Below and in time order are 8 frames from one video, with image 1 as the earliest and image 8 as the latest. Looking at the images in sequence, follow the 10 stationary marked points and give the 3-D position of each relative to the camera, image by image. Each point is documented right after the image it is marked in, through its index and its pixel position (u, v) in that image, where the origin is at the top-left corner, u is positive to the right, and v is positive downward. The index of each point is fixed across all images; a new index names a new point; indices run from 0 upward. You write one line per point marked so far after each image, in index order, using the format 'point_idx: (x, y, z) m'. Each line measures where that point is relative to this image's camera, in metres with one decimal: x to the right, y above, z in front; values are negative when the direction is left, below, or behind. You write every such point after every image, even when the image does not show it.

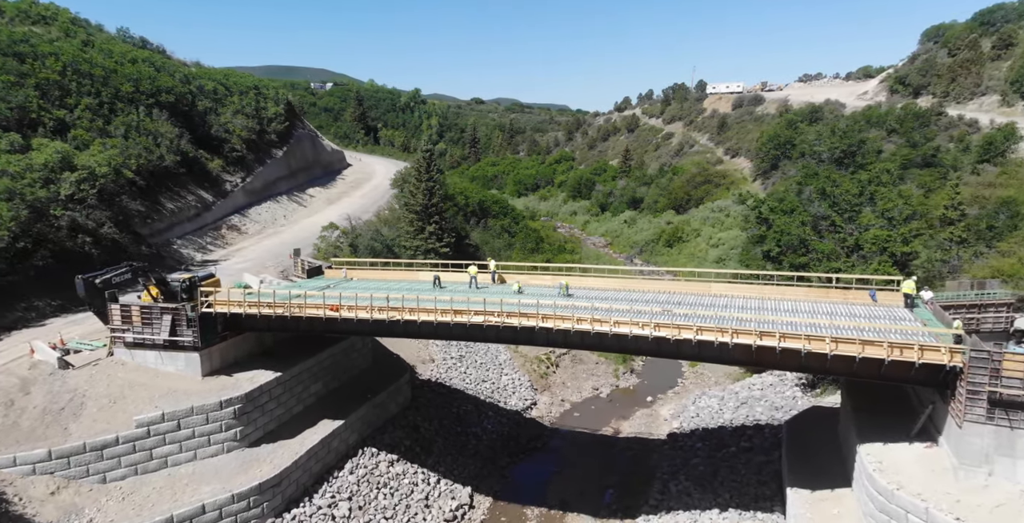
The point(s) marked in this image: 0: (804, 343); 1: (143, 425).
0: (+7.4, -2.1, +13.7) m
1: (-11.4, -5.0, +17.2) m
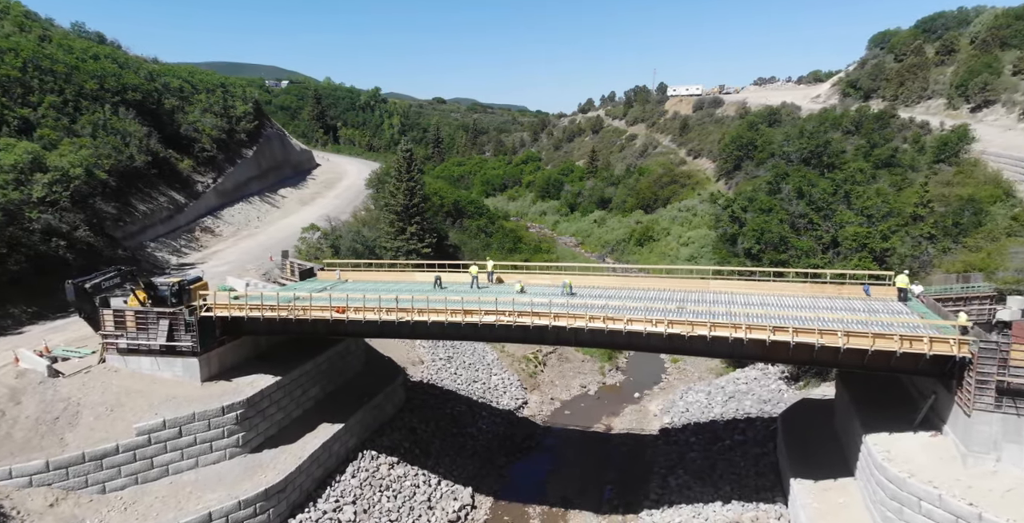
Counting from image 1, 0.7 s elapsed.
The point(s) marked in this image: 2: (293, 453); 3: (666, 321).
0: (+7.9, -2.0, +14.1) m
1: (-11.1, -5.1, +16.7) m
2: (-7.8, -6.8, +19.7) m
3: (+4.5, -1.7, +15.6) m
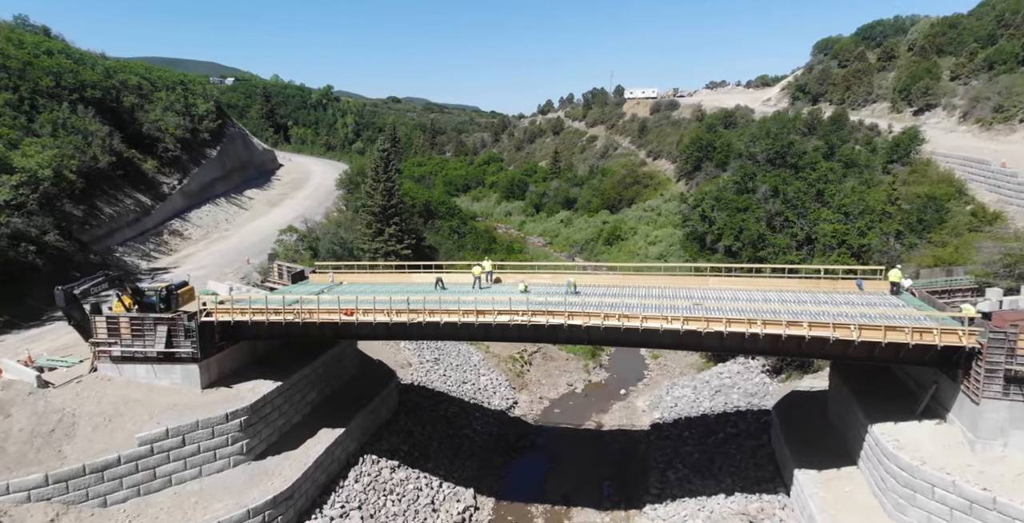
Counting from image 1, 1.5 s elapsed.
0: (+8.5, -1.8, +14.6) m
1: (-10.6, -5.2, +16.0) m
2: (-7.5, -6.9, +19.3) m
3: (+4.9, -1.6, +15.9) m
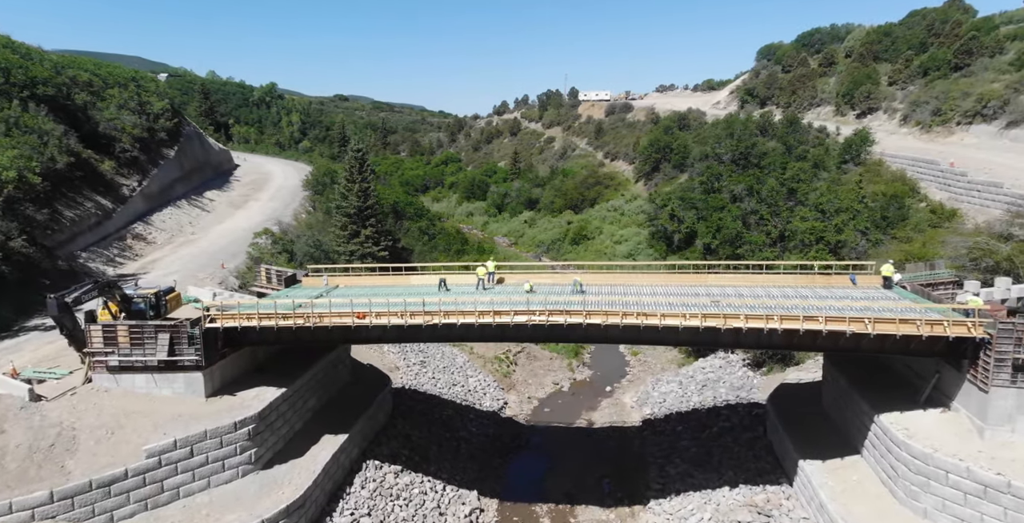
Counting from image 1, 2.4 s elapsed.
0: (+9.1, -1.7, +15.1) m
1: (-10.0, -5.4, +15.4) m
2: (-7.0, -7.0, +18.8) m
3: (+5.5, -1.6, +16.2) m
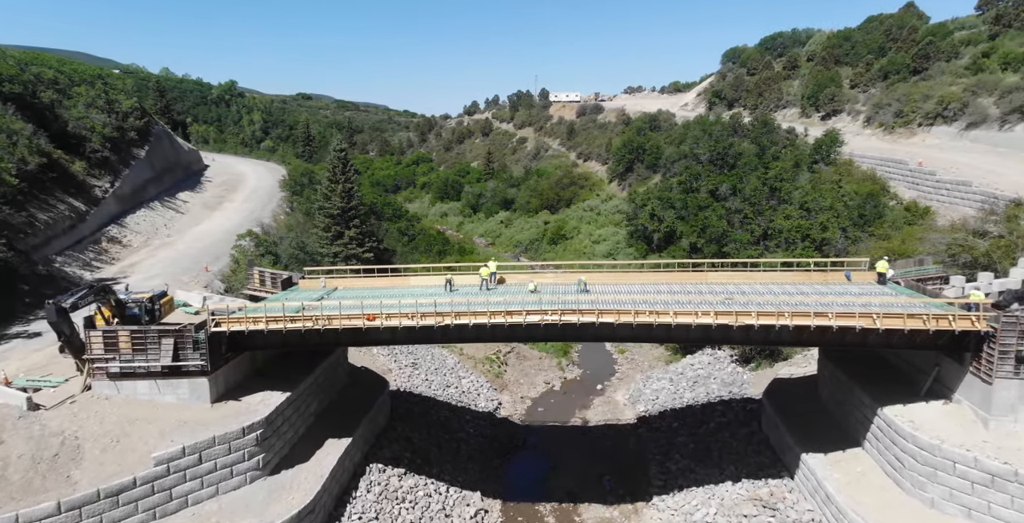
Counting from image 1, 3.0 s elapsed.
0: (+9.5, -1.7, +15.5) m
1: (-9.5, -5.5, +15.0) m
2: (-6.7, -7.0, +18.5) m
3: (+5.9, -1.5, +16.4) m
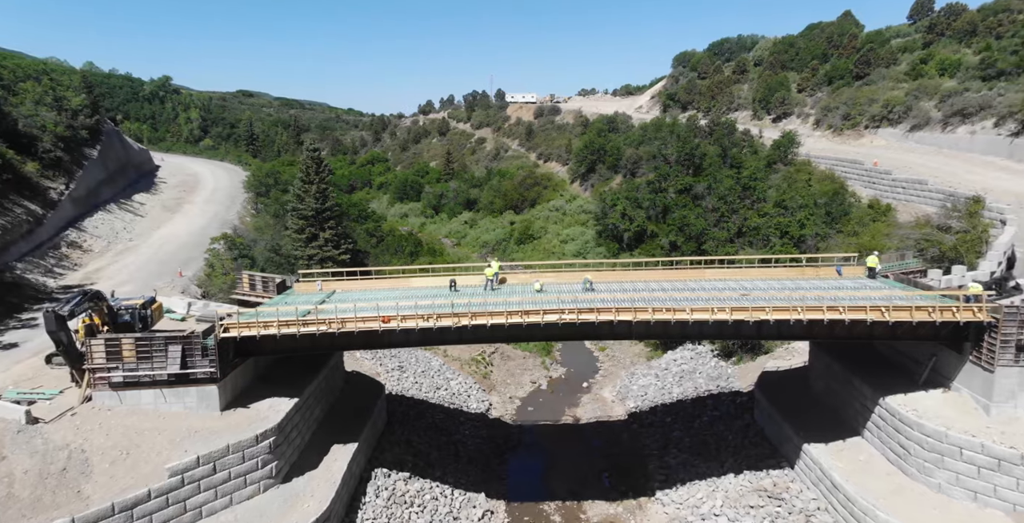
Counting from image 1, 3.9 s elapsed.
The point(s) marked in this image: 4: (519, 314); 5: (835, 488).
0: (+10.1, -1.5, +16.2) m
1: (-8.7, -5.6, +14.5) m
2: (-6.1, -7.1, +18.2) m
3: (+6.5, -1.4, +16.9) m
4: (+0.1, -1.7, +17.6) m
5: (+10.2, -7.1, +17.4) m
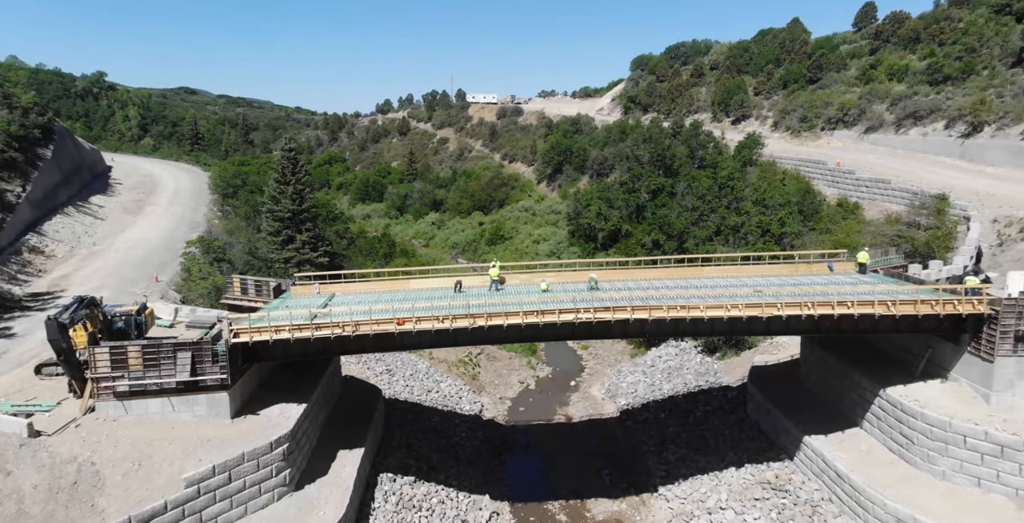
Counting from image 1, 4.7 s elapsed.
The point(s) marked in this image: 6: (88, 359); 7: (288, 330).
0: (+10.7, -1.4, +16.8) m
1: (-8.1, -5.7, +14.0) m
2: (-5.7, -7.2, +17.9) m
3: (+6.9, -1.4, +17.3) m
4: (+0.6, -1.7, +17.7) m
5: (+10.7, -7.0, +18.0) m
6: (-12.6, -2.9, +16.4) m
7: (-7.0, -2.1, +17.0) m
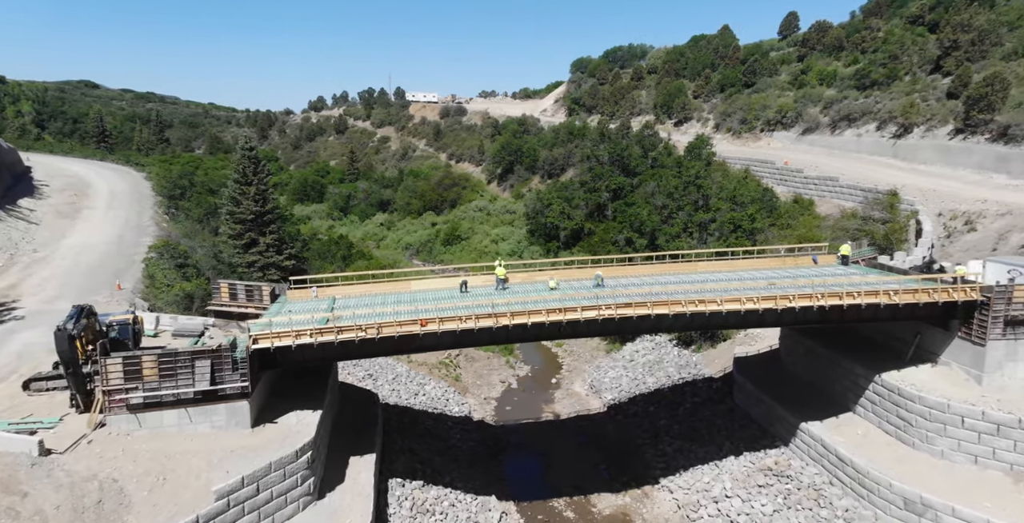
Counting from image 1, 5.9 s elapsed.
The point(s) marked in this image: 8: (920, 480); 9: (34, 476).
0: (+11.3, -1.2, +17.8) m
1: (-7.0, -5.8, +13.5) m
2: (-4.9, -7.2, +17.6) m
3: (+7.6, -1.2, +18.0) m
4: (+1.2, -1.6, +17.9) m
5: (+11.4, -6.7, +19.0) m
6: (-11.8, -3.1, +15.5) m
7: (-6.3, -2.2, +16.6) m
8: (+12.3, -6.5, +16.7) m
9: (-11.1, -4.9, +12.9) m
